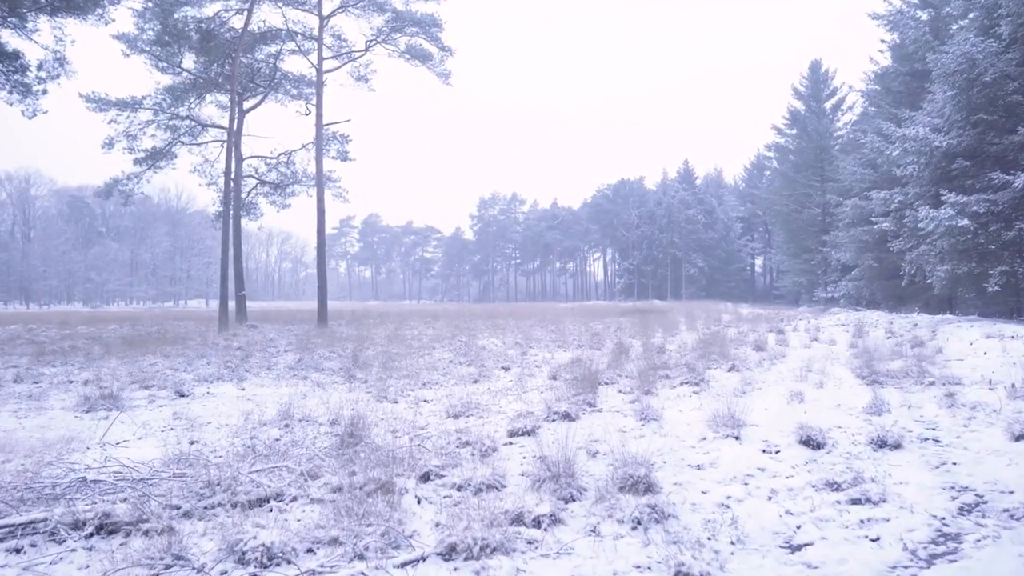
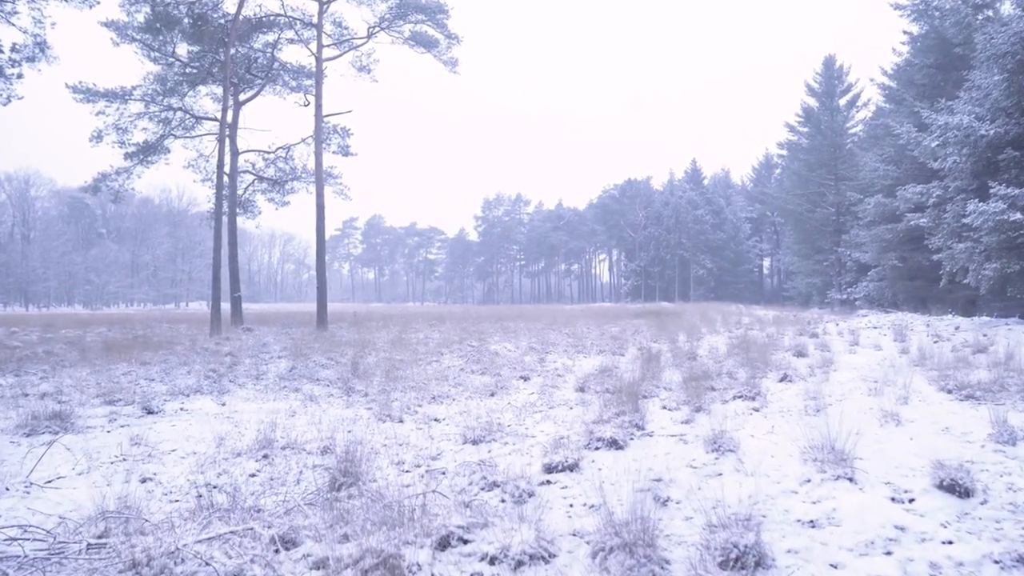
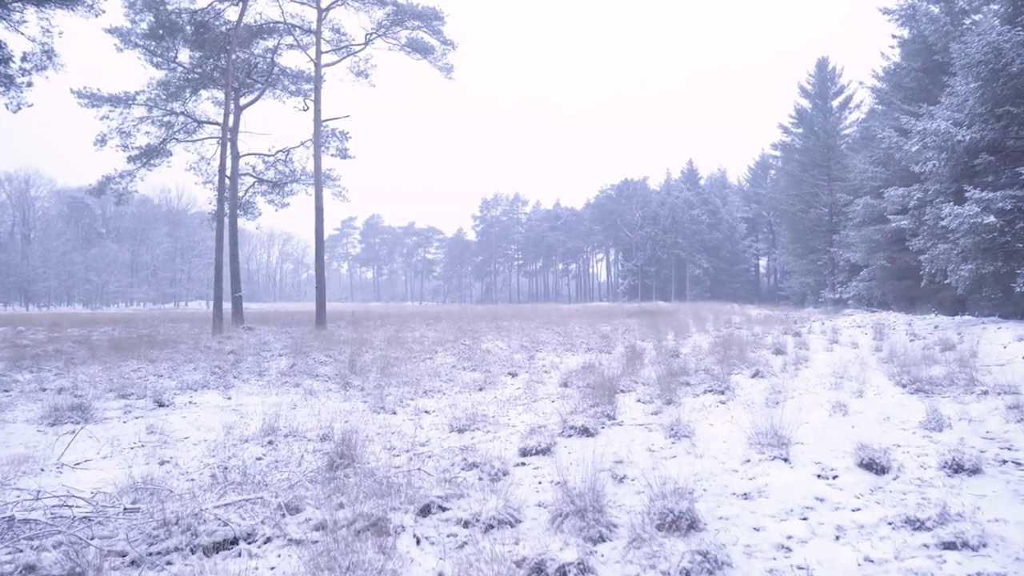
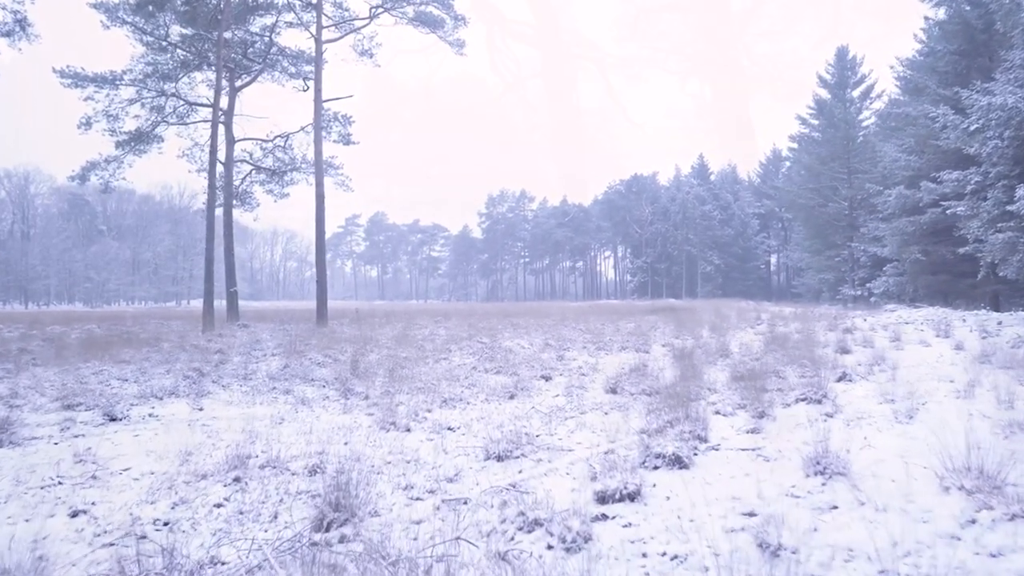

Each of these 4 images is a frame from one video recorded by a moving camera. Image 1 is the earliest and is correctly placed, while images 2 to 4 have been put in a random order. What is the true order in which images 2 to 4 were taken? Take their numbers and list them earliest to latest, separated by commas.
3, 2, 4
